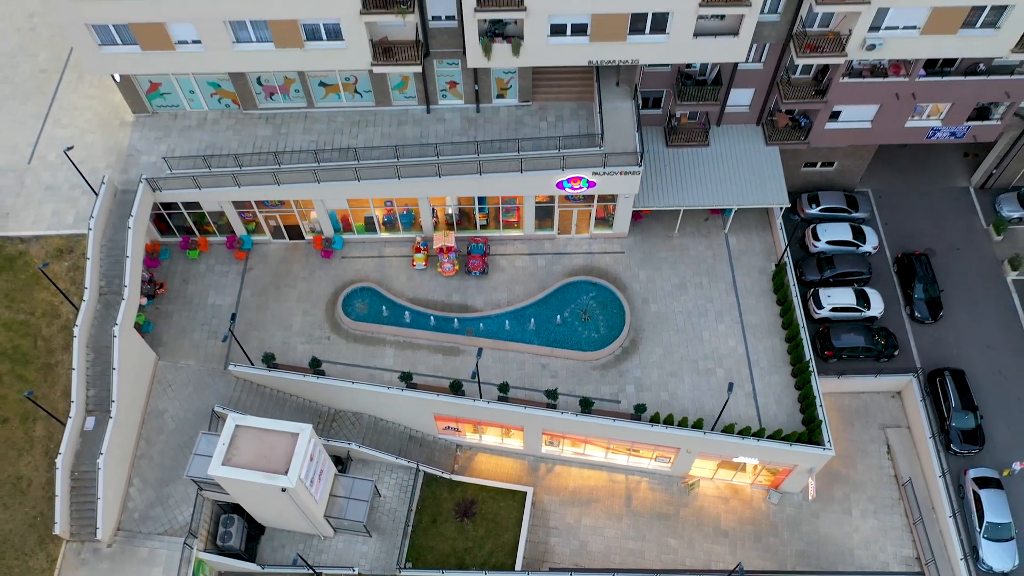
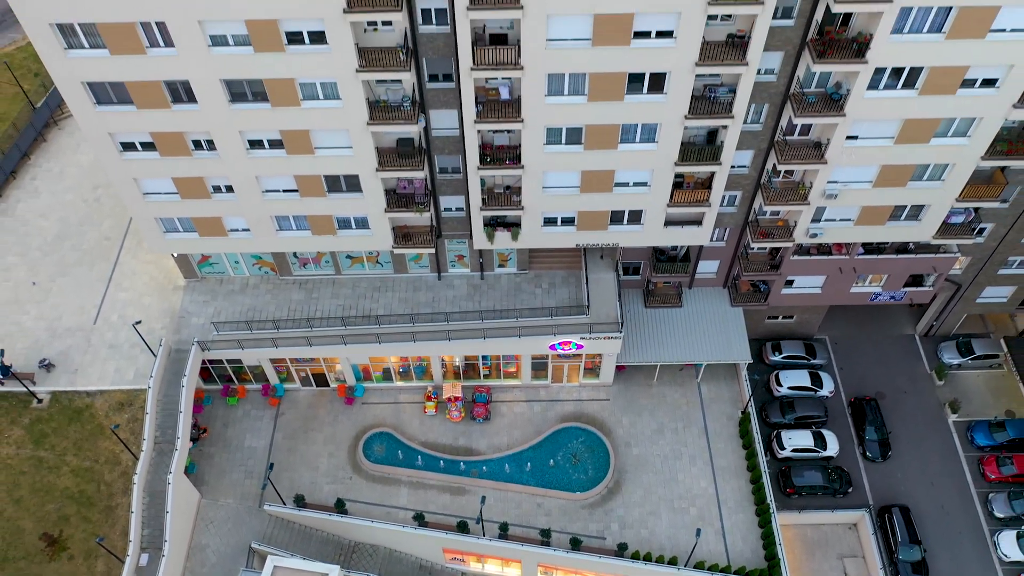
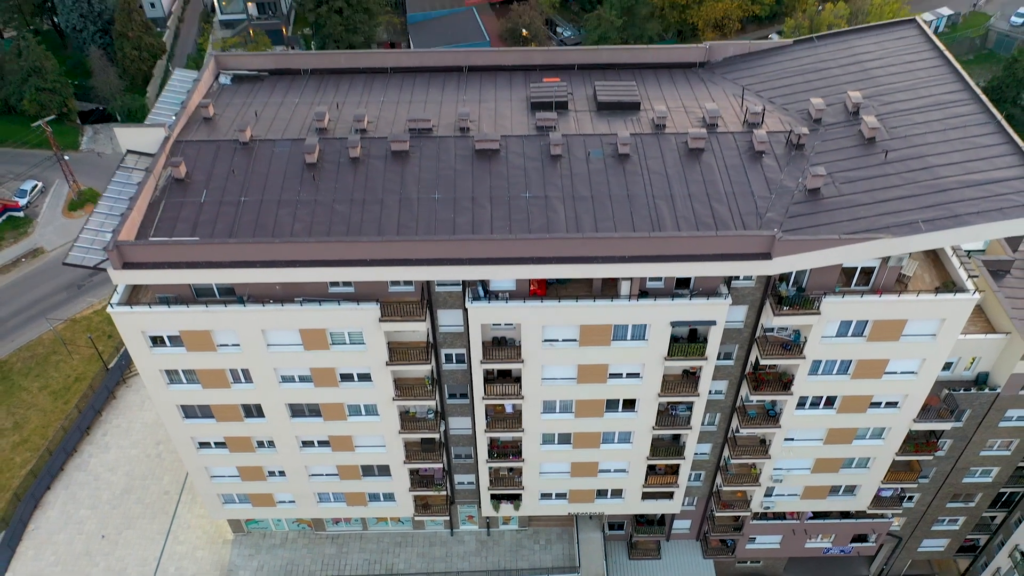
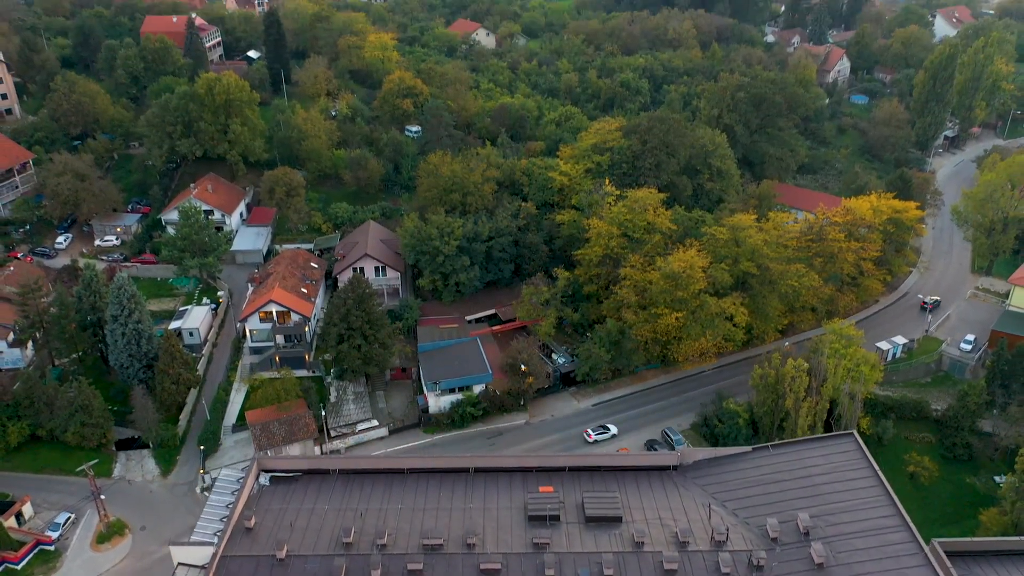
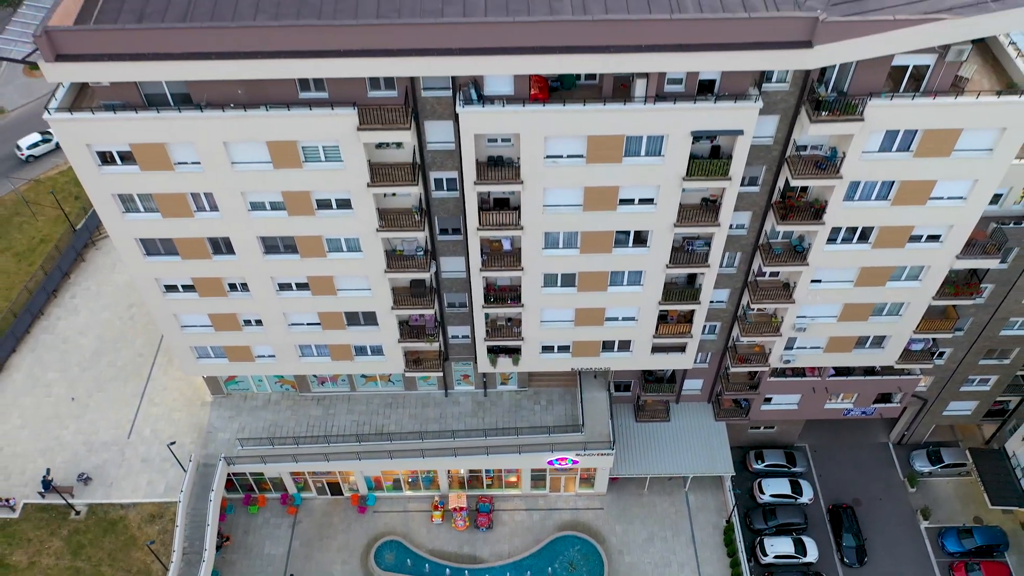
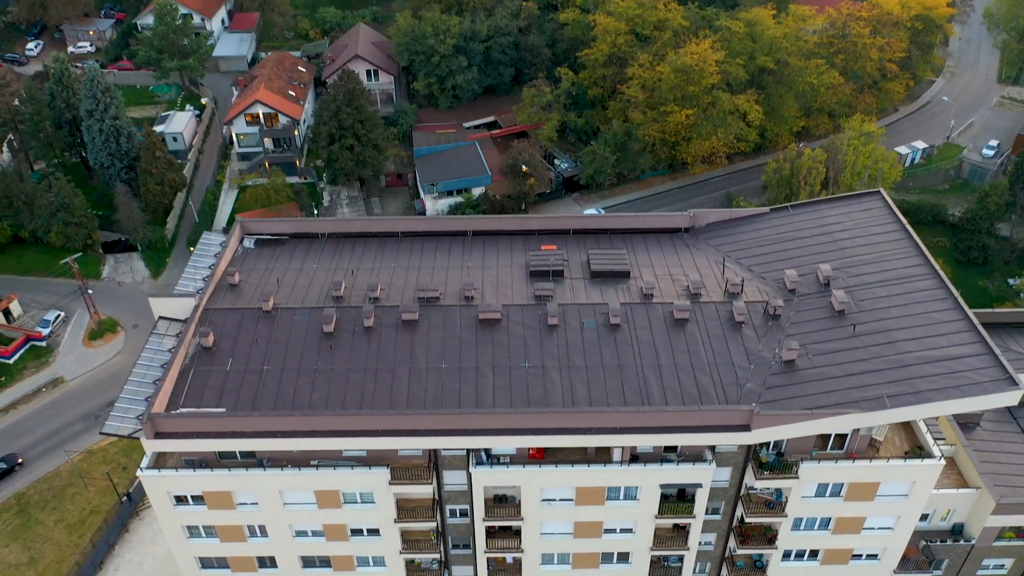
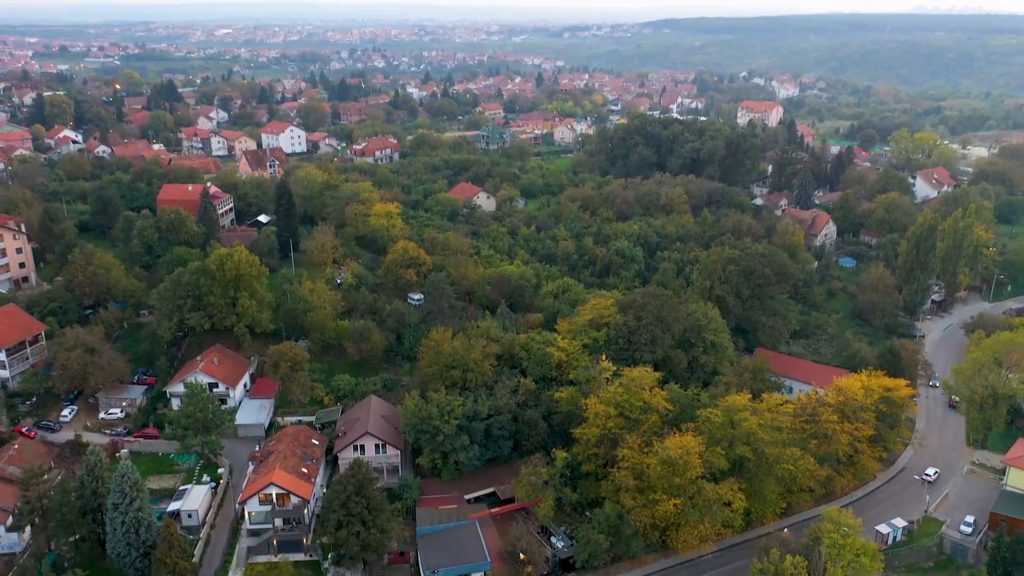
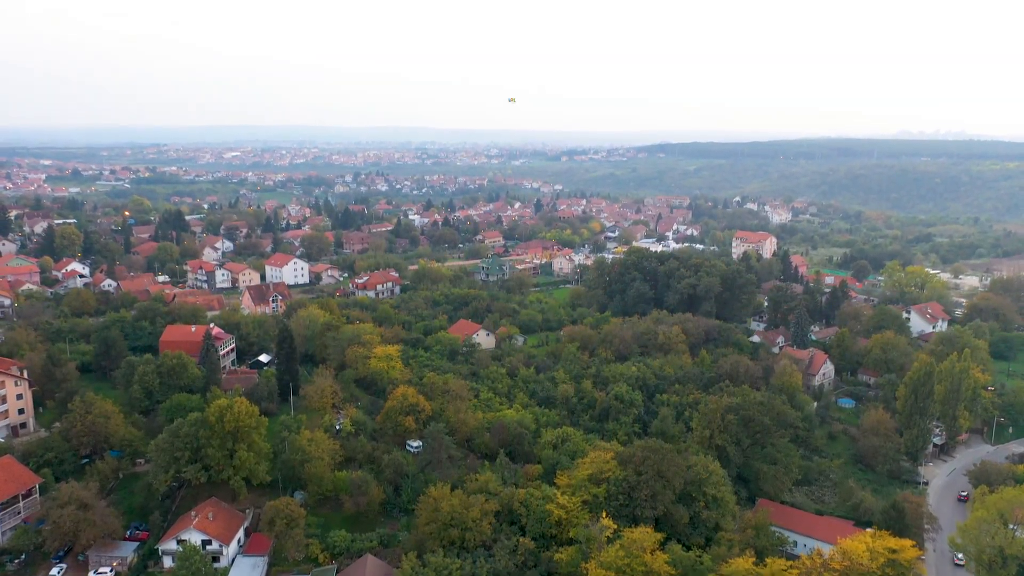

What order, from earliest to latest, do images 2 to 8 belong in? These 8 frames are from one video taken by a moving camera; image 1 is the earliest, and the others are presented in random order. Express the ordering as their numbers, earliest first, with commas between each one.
2, 5, 3, 6, 4, 7, 8
